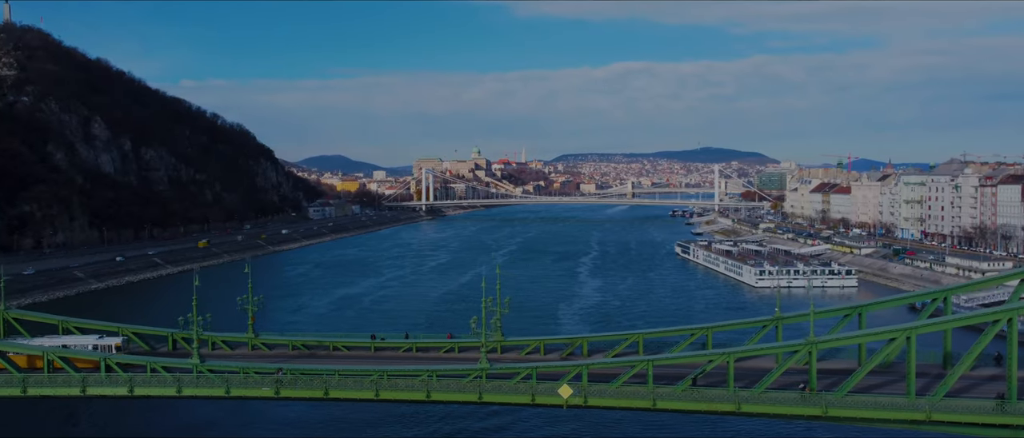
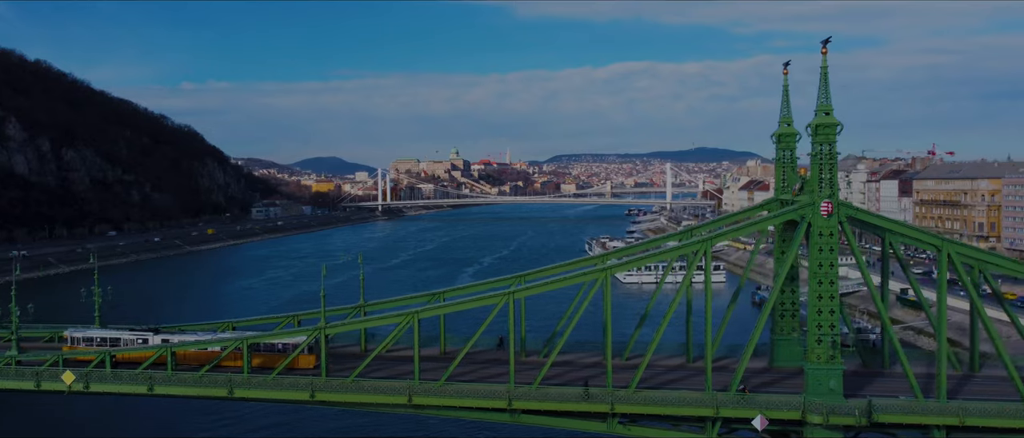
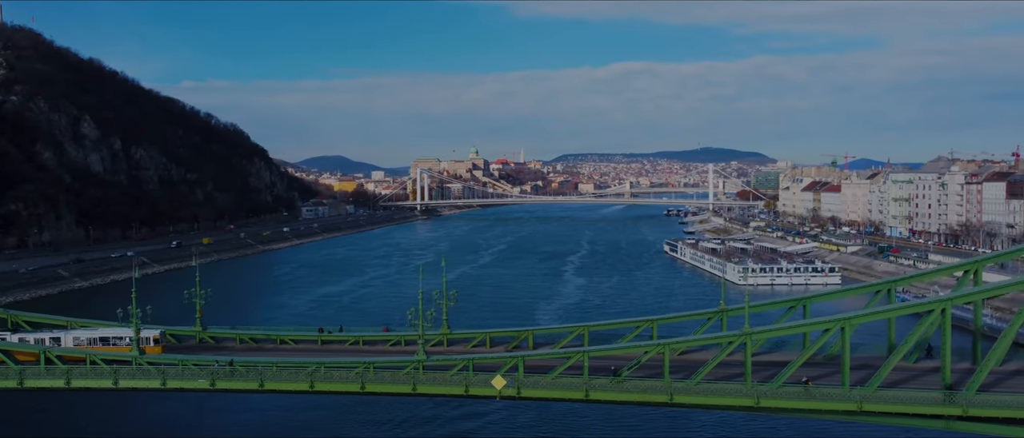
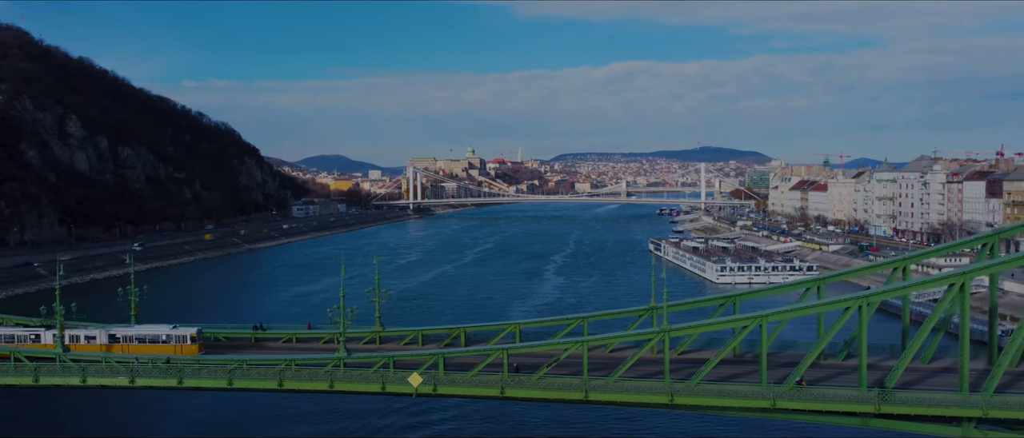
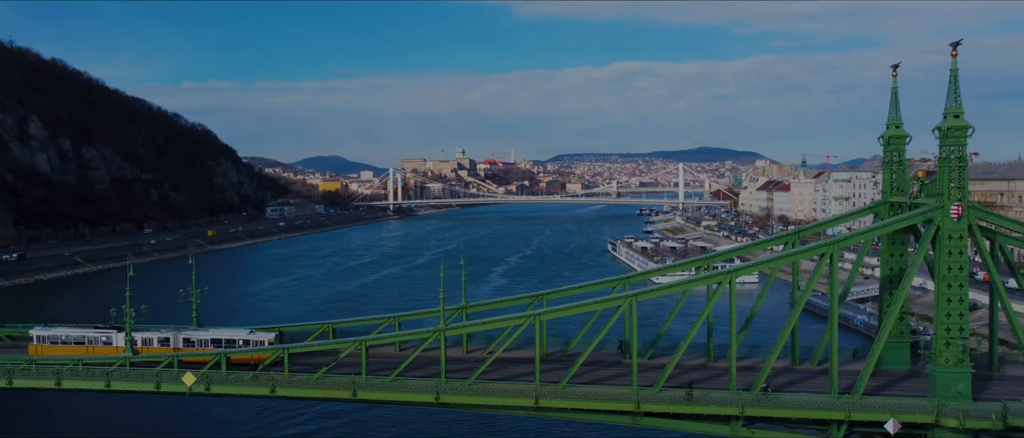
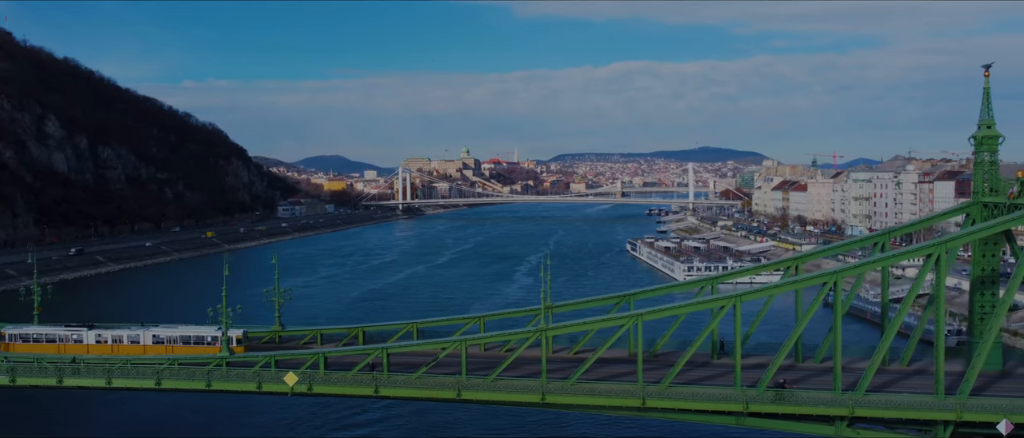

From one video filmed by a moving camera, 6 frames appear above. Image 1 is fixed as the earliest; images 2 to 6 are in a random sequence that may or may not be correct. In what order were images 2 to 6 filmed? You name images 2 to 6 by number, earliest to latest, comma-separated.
3, 4, 6, 5, 2
